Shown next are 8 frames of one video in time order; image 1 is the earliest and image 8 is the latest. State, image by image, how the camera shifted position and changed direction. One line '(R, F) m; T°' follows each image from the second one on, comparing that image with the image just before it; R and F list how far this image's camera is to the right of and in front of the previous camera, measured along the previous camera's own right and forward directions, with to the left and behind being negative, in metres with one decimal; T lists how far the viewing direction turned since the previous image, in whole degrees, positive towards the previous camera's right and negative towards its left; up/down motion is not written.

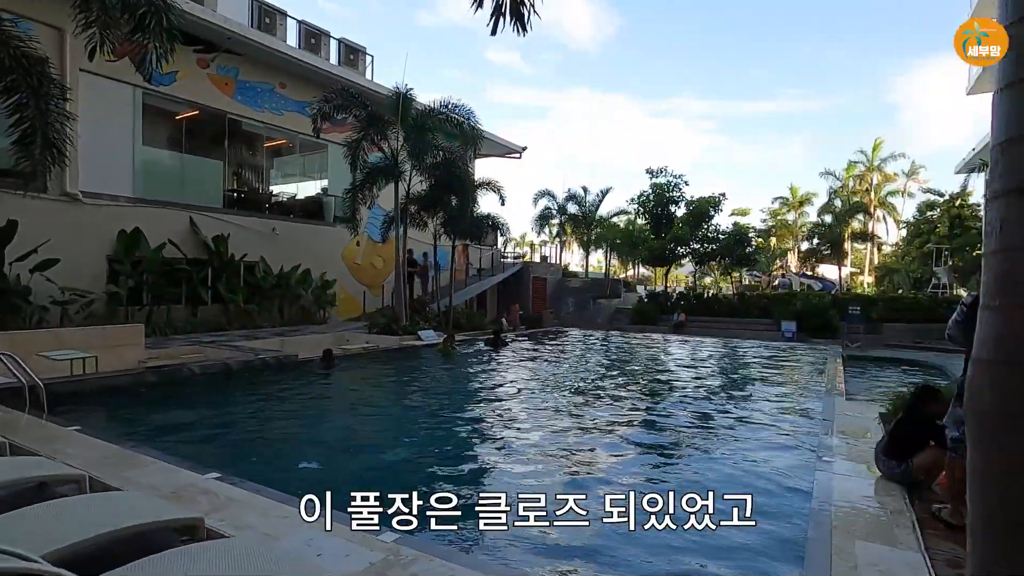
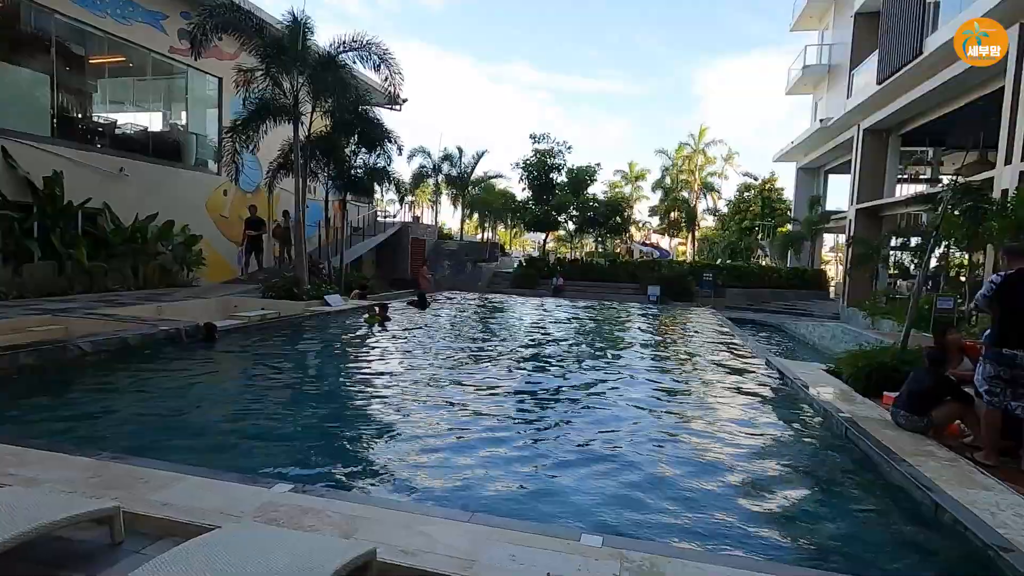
(-2.0, +0.8) m; +17°
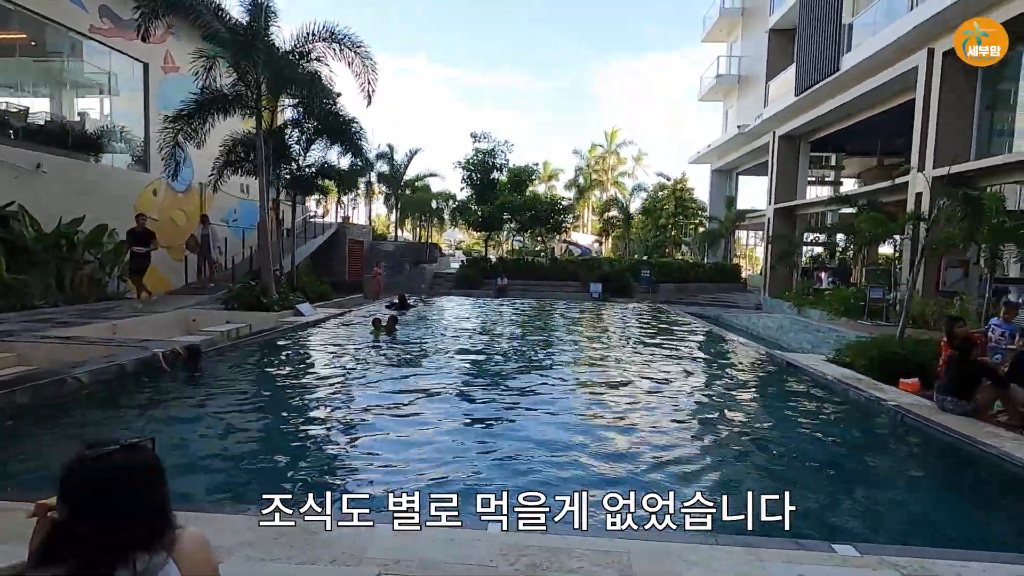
(-1.9, +0.3) m; +10°
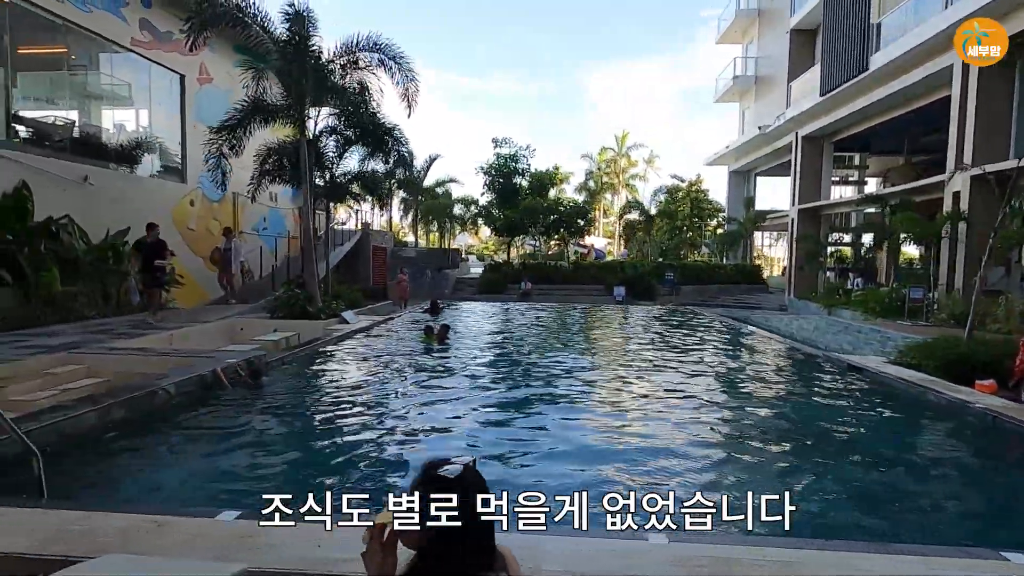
(-0.9, 0.0) m; -1°
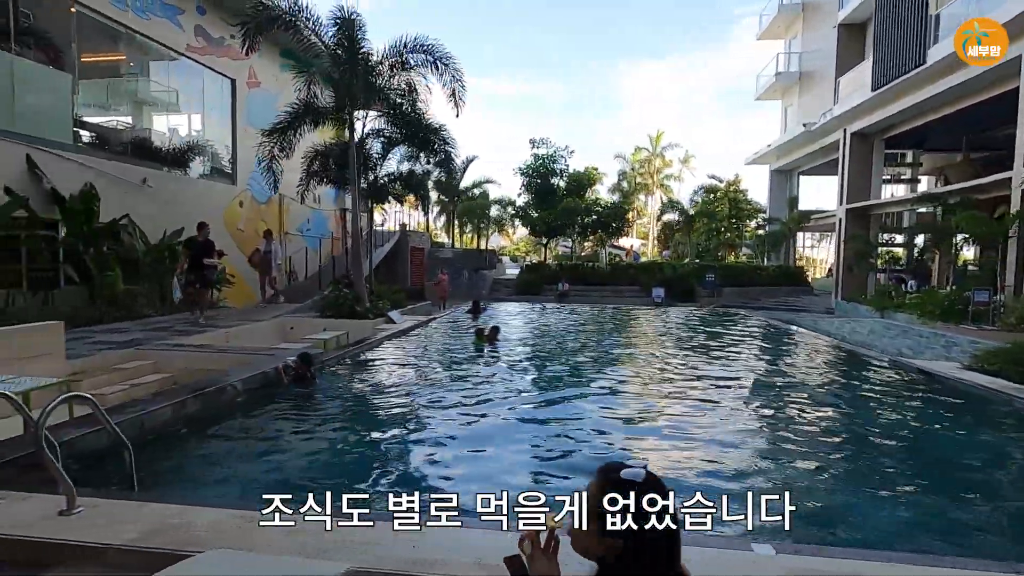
(-0.4, +0.1) m; -3°
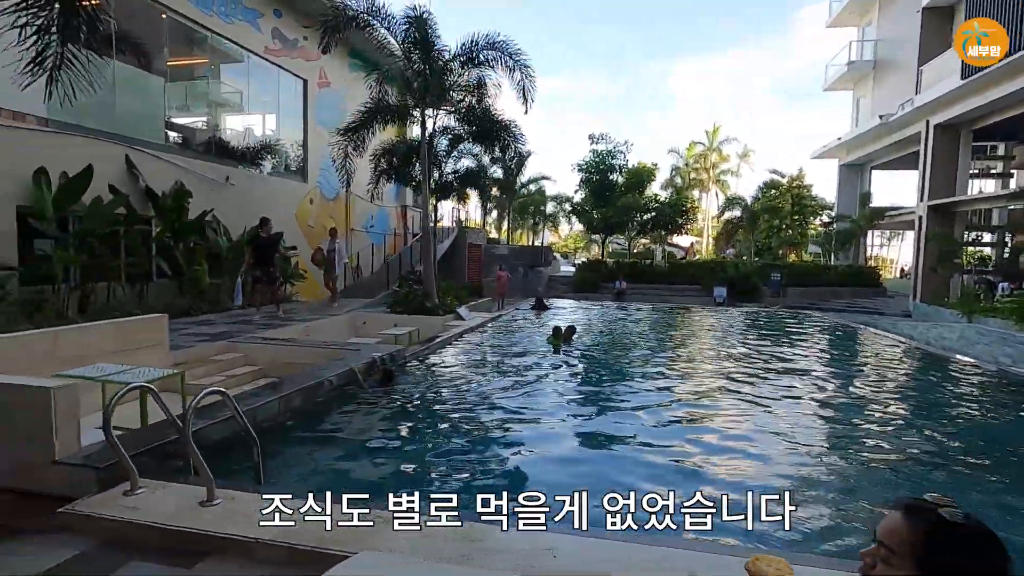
(-0.5, +0.1) m; -5°
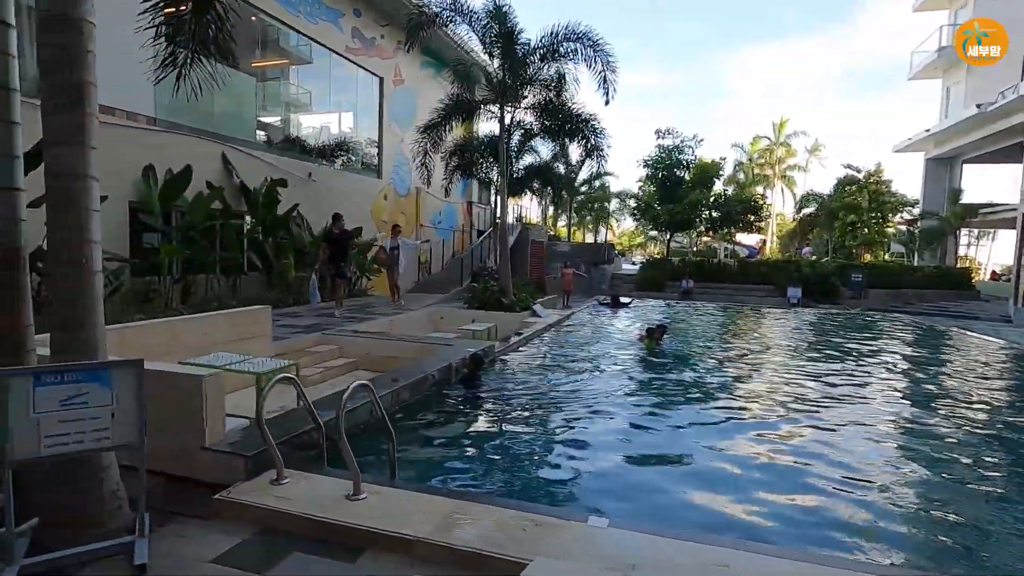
(-0.6, +0.1) m; -5°
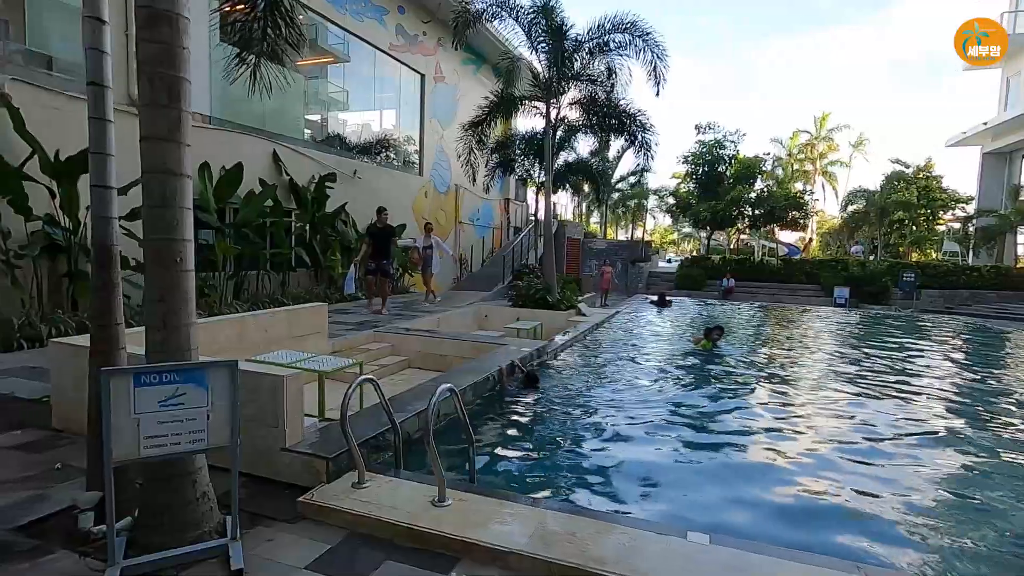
(-0.4, +0.1) m; -3°
